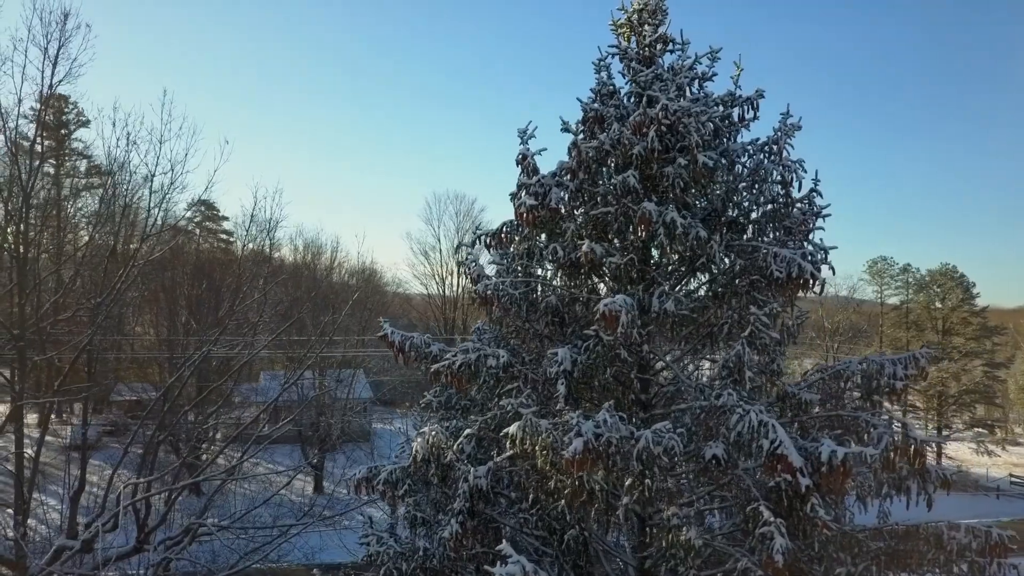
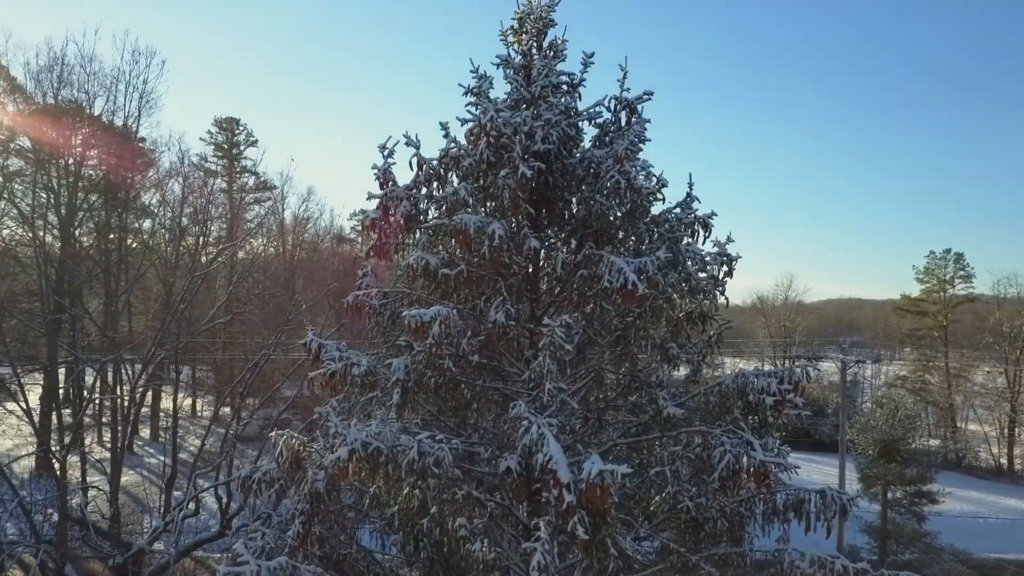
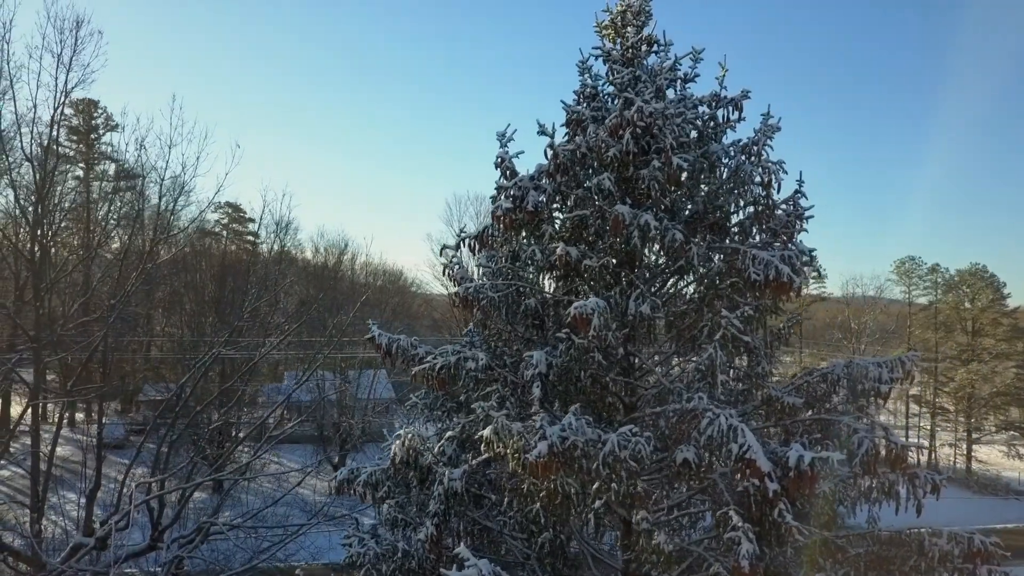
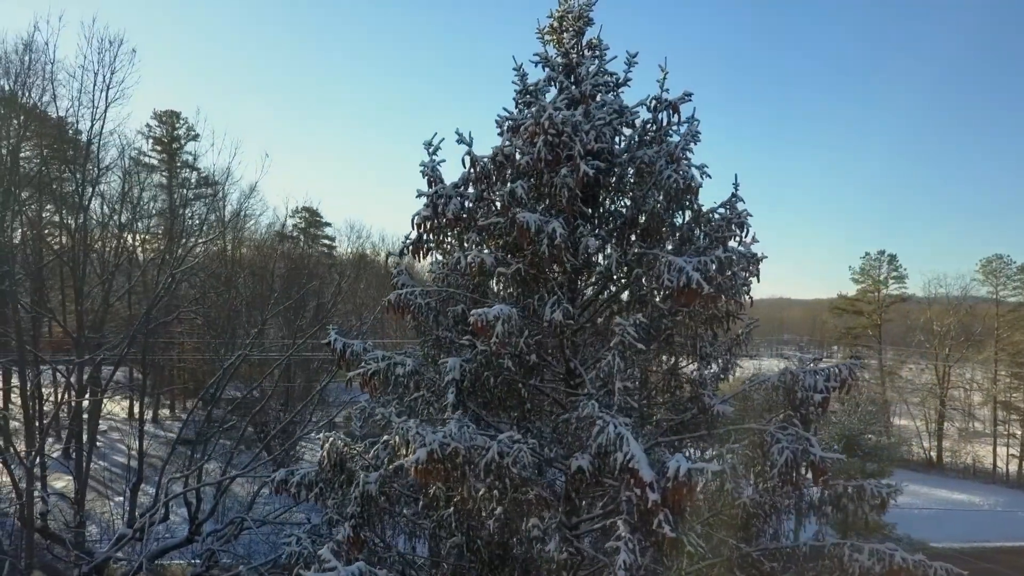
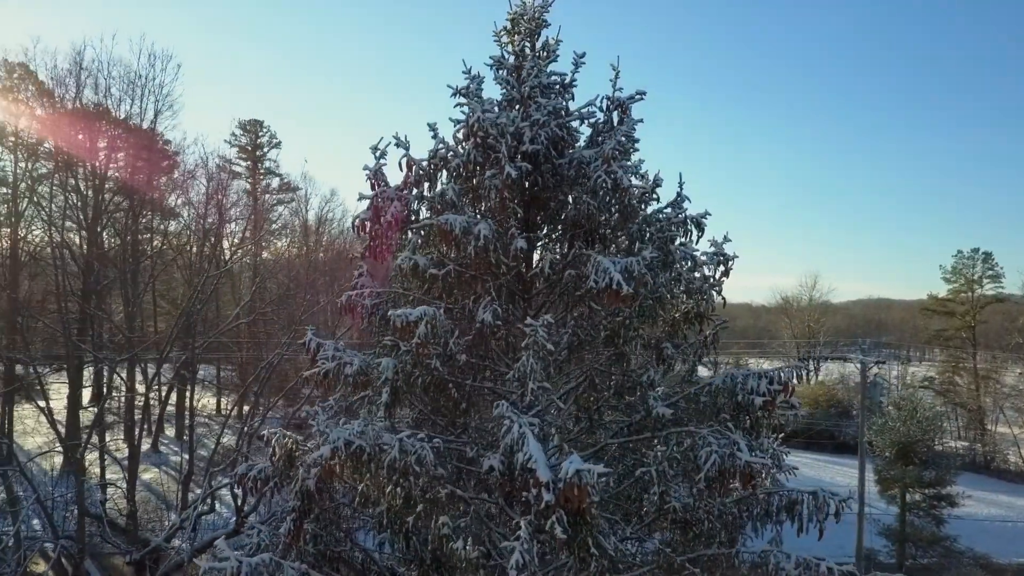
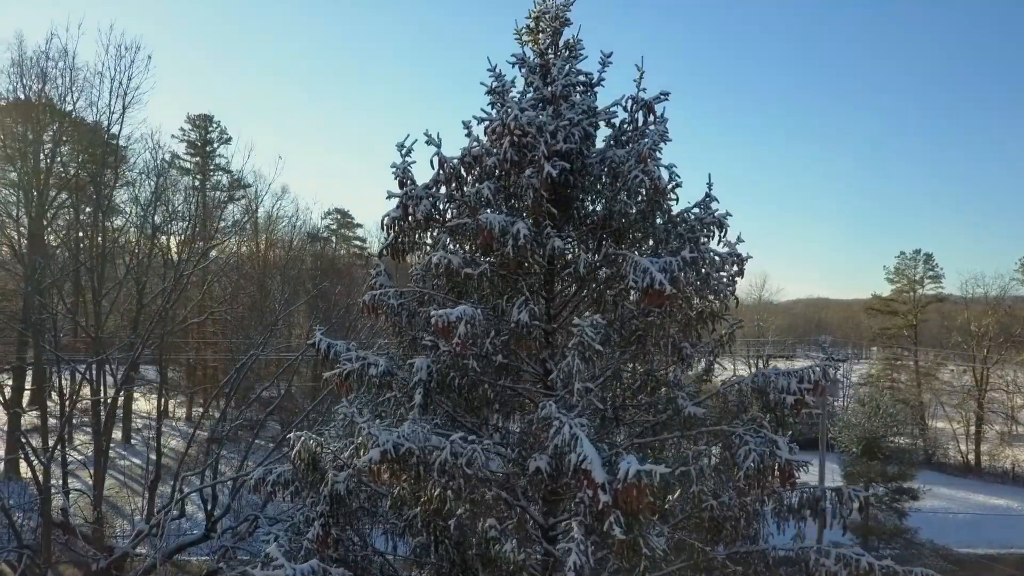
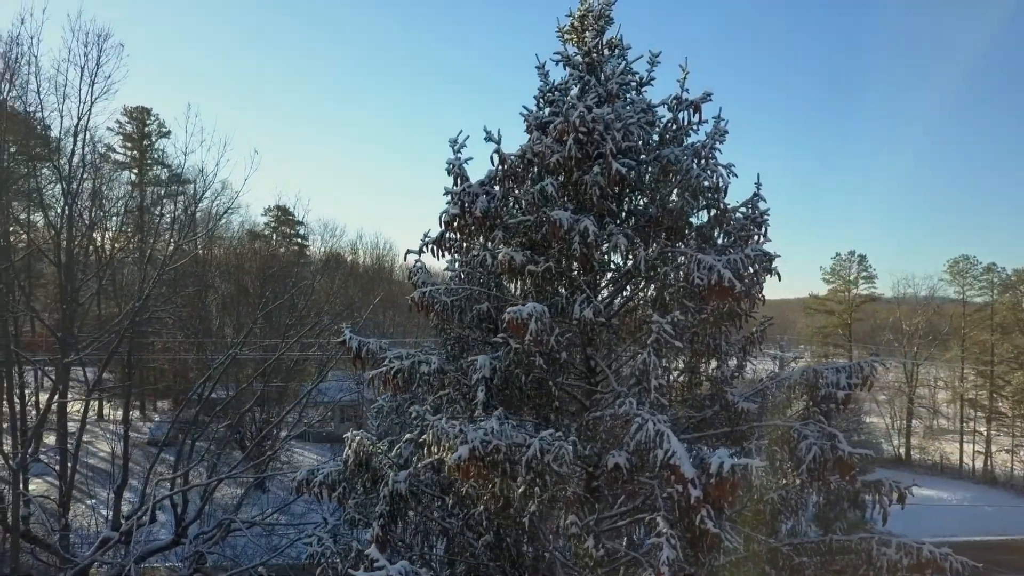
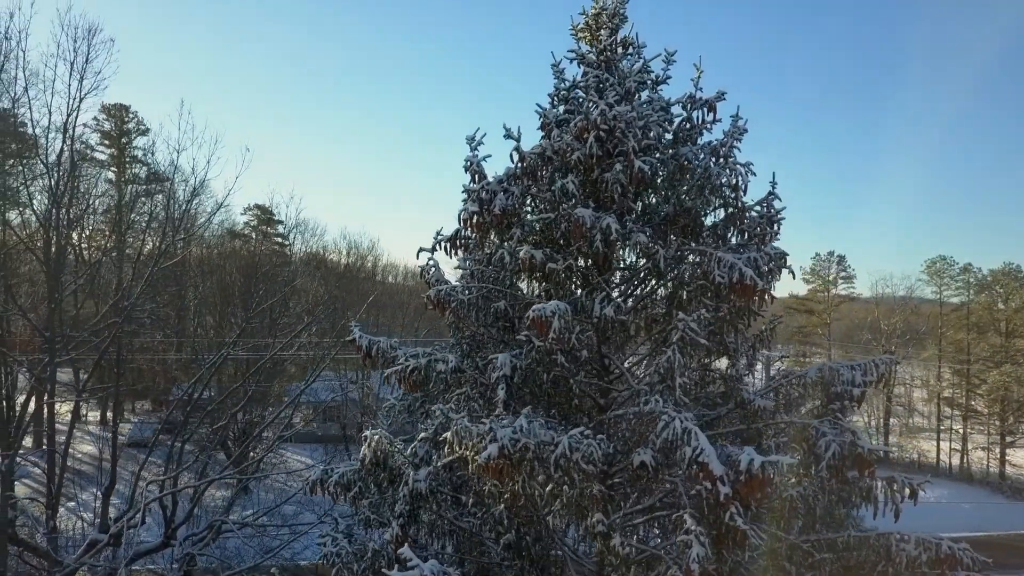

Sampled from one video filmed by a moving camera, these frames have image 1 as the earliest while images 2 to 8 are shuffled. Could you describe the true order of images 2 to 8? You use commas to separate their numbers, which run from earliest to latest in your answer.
3, 8, 7, 4, 6, 2, 5
